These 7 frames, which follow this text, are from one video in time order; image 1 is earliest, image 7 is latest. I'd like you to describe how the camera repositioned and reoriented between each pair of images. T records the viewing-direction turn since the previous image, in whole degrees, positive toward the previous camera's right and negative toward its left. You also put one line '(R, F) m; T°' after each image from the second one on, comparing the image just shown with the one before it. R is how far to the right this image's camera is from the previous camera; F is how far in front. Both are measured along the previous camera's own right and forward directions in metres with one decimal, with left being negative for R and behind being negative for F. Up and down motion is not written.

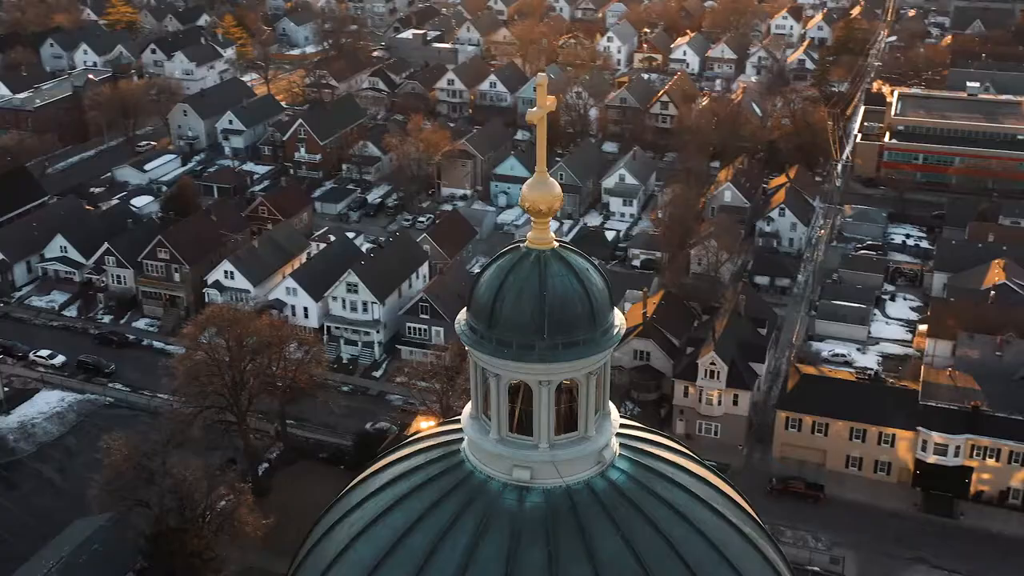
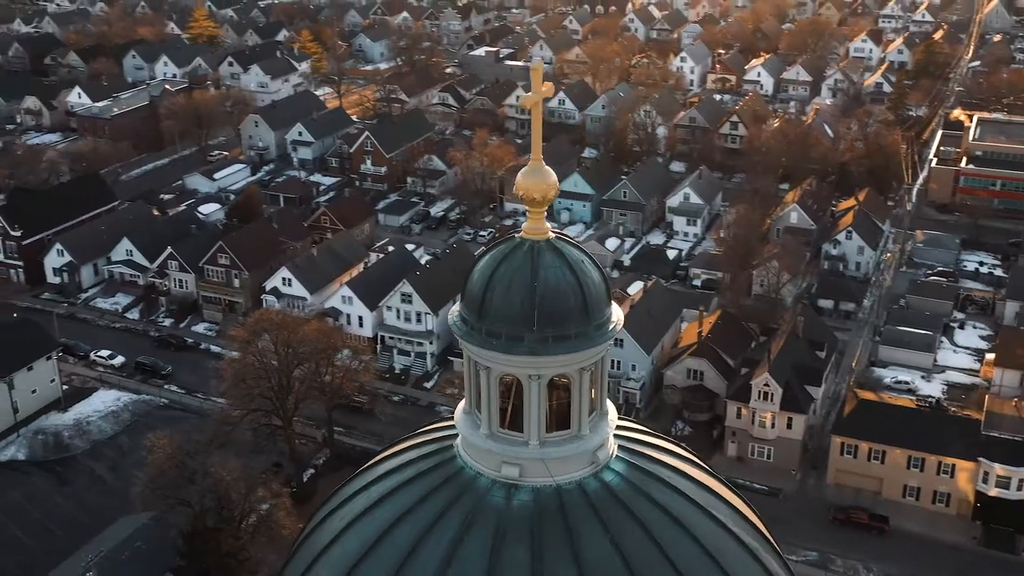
(+0.5, +0.2) m; -4°
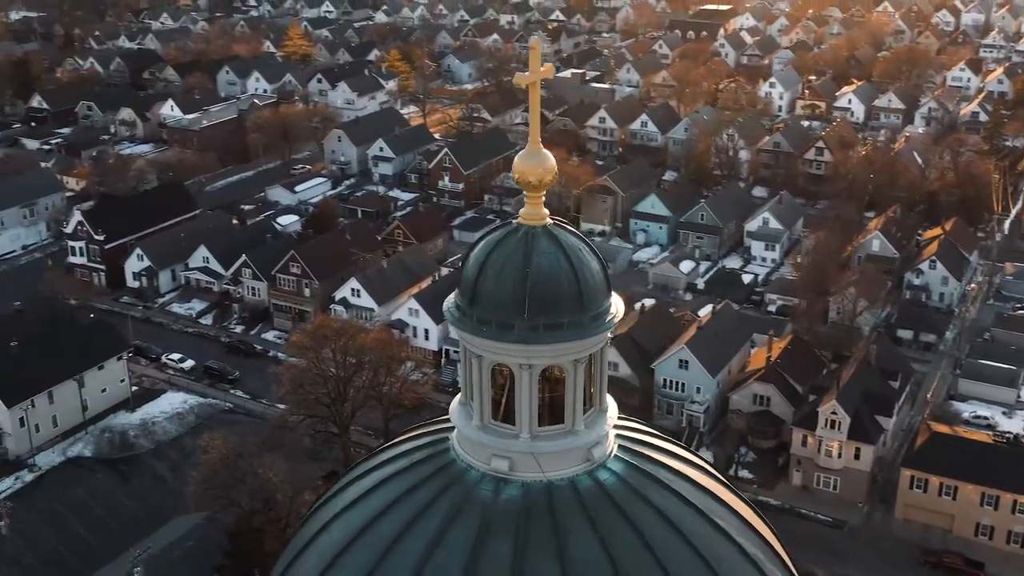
(+0.6, +0.2) m; -5°
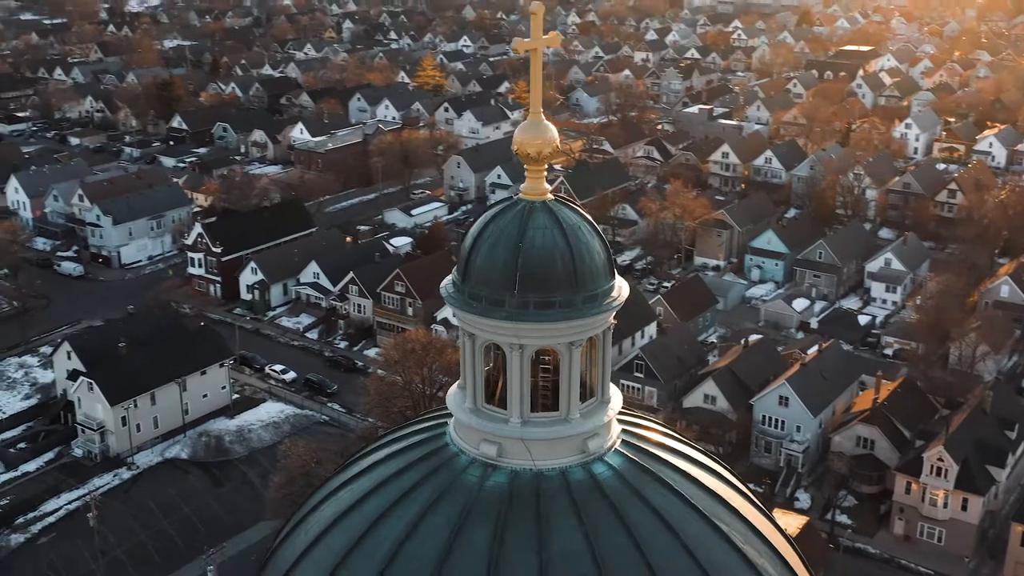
(+0.8, +0.3) m; -7°
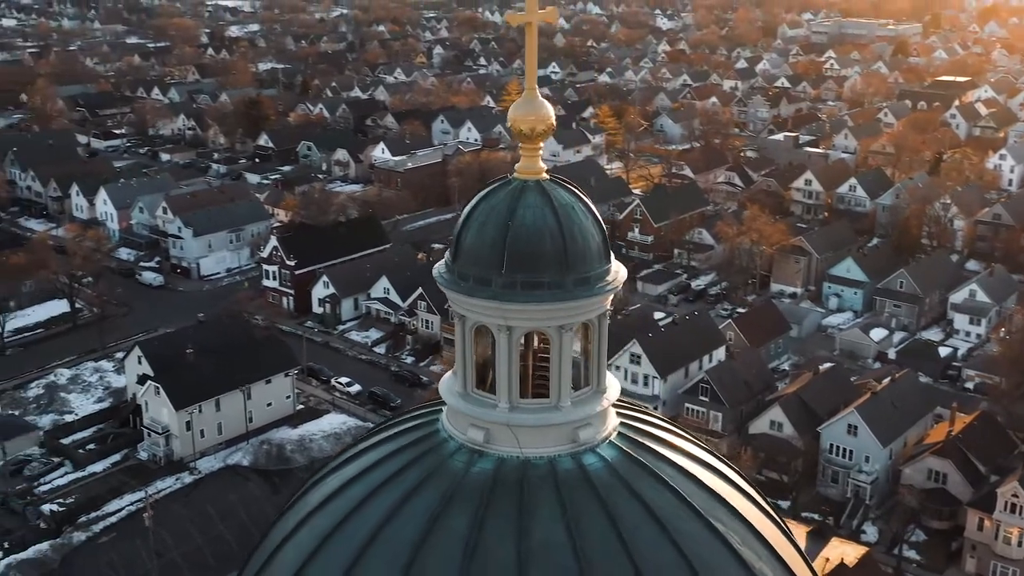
(+0.6, +0.2) m; -5°
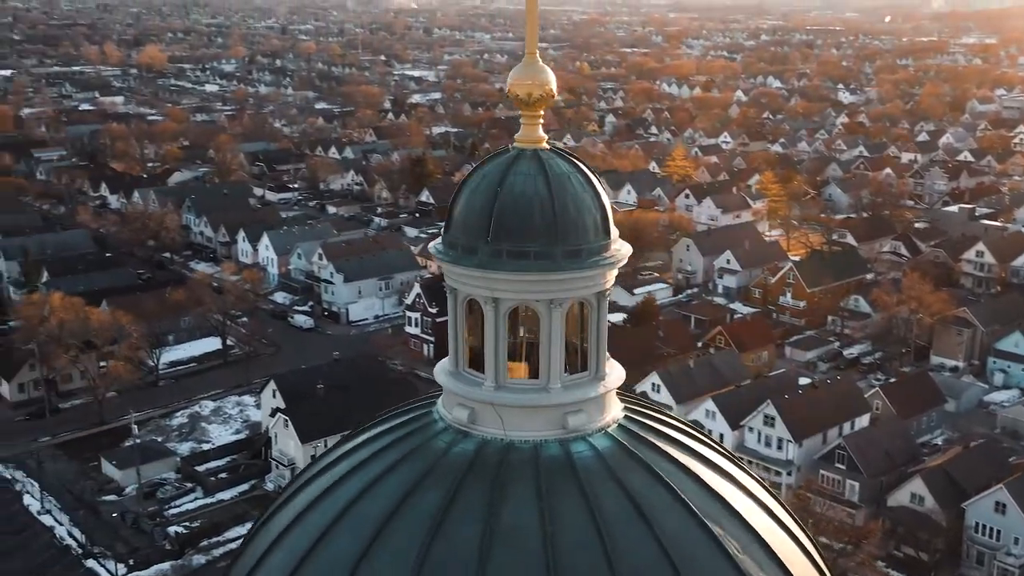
(+1.0, +0.4) m; -9°
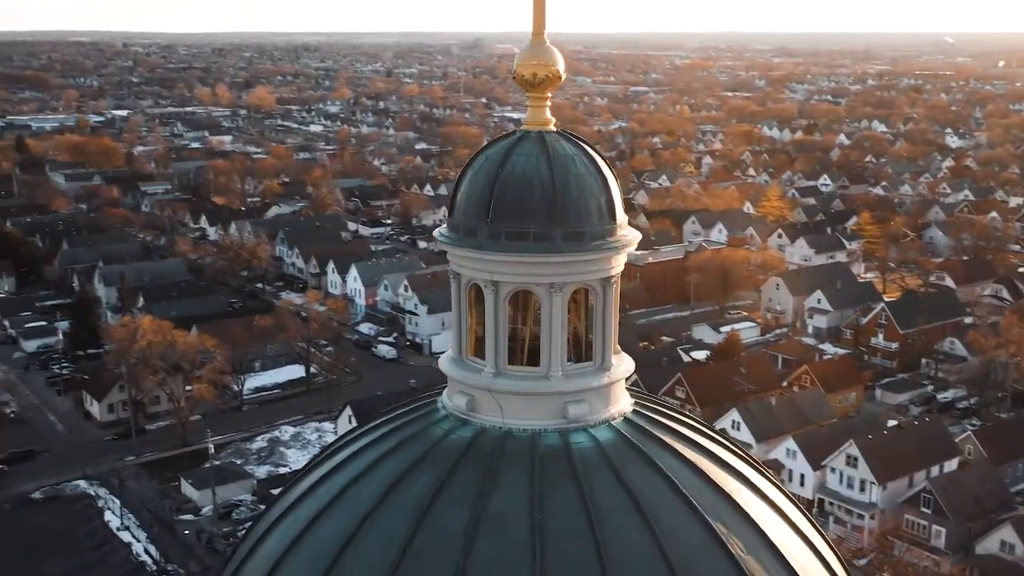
(+0.5, +0.2) m; -5°
